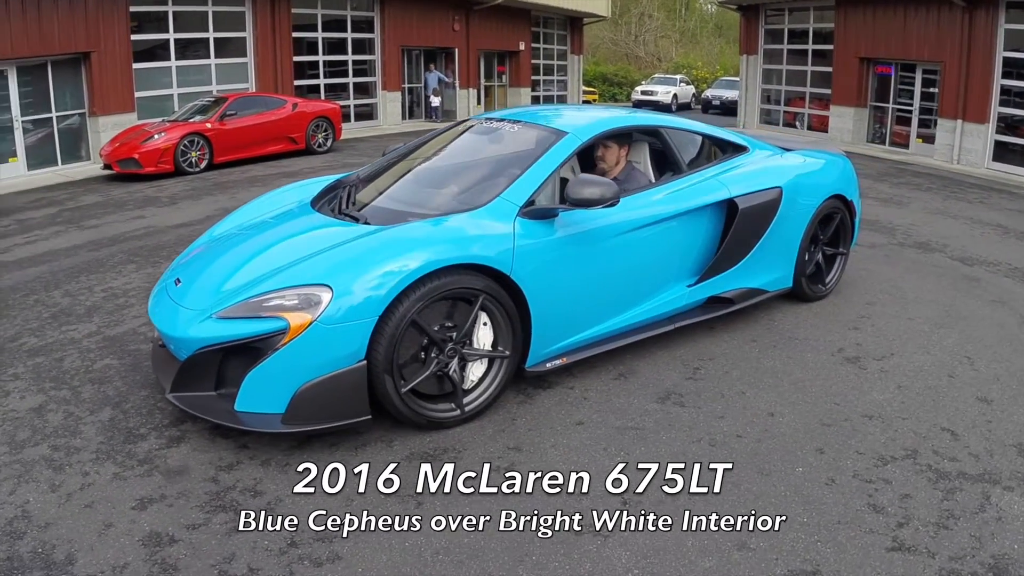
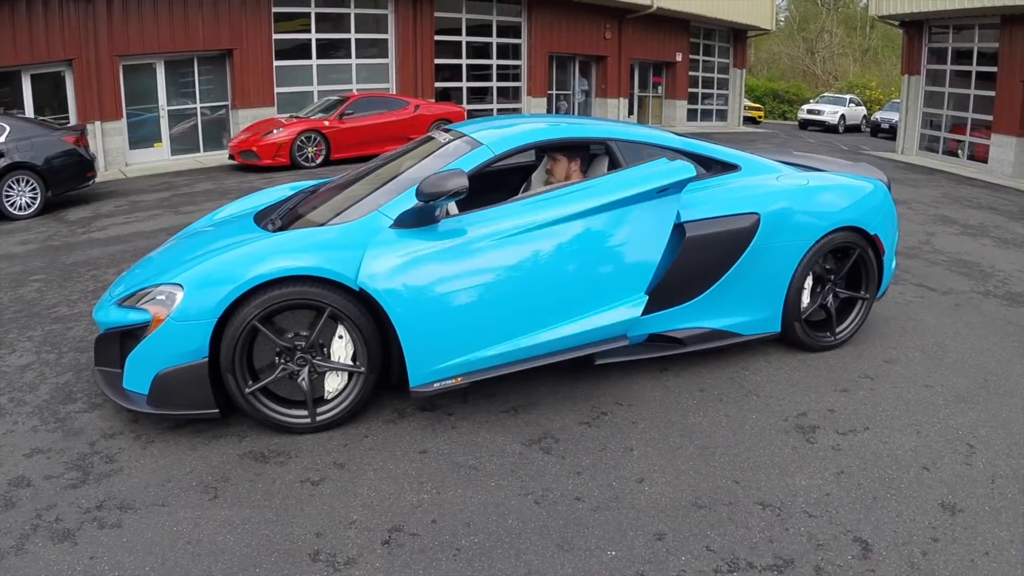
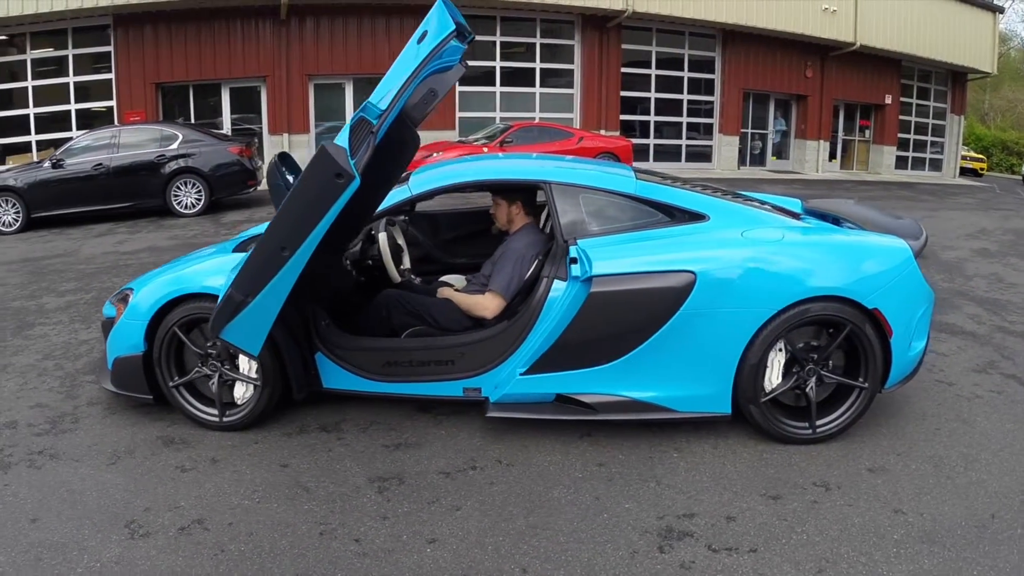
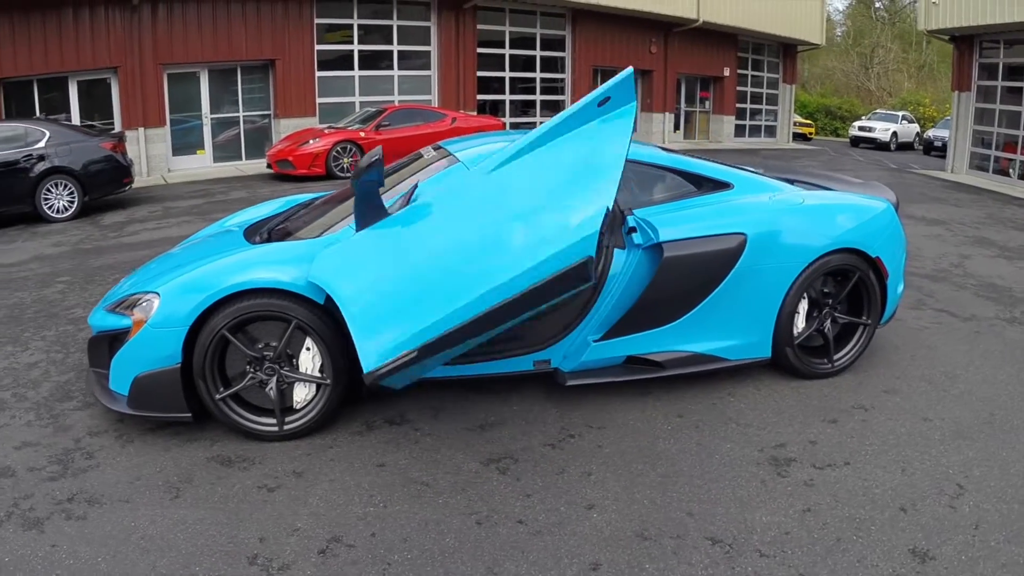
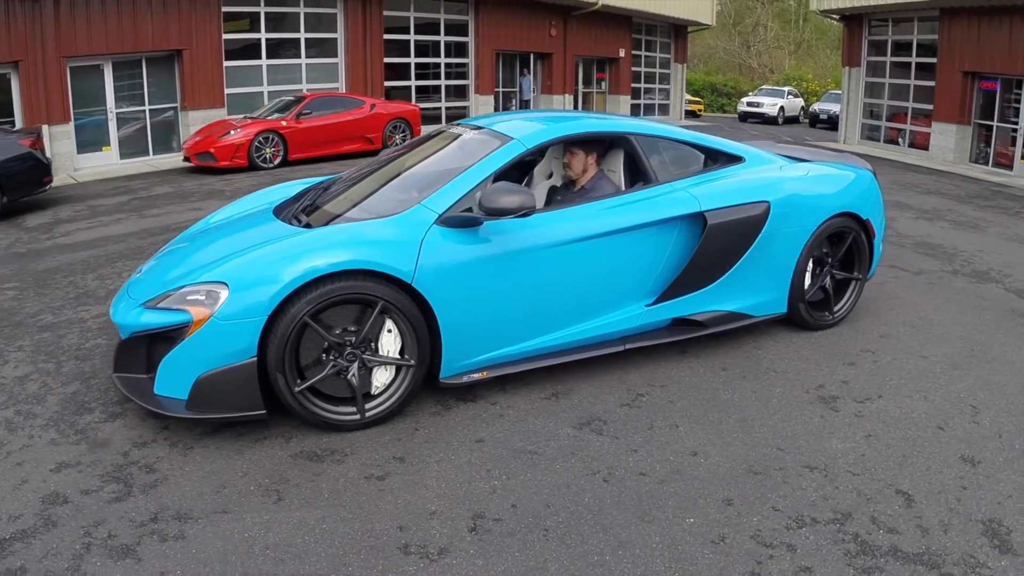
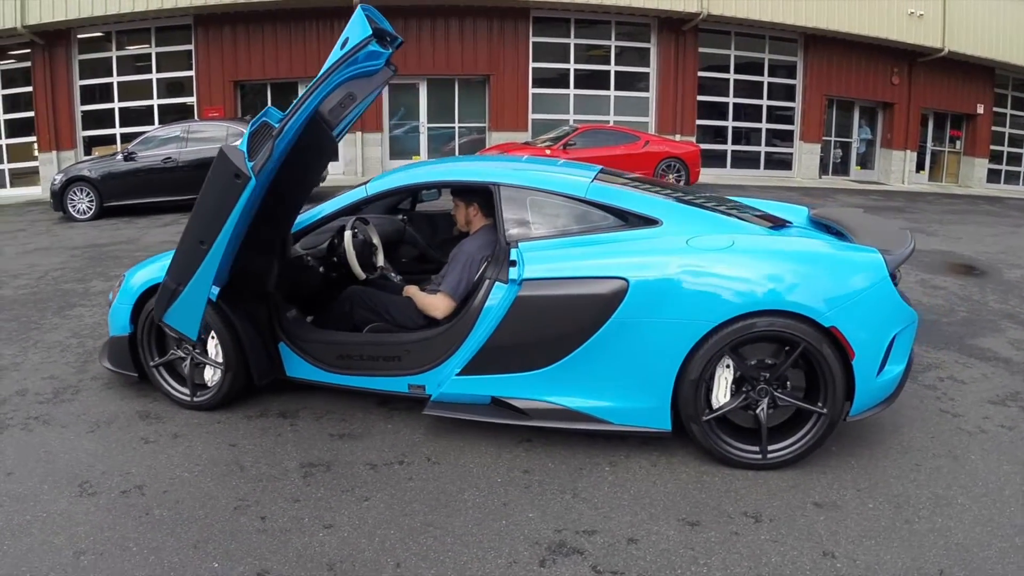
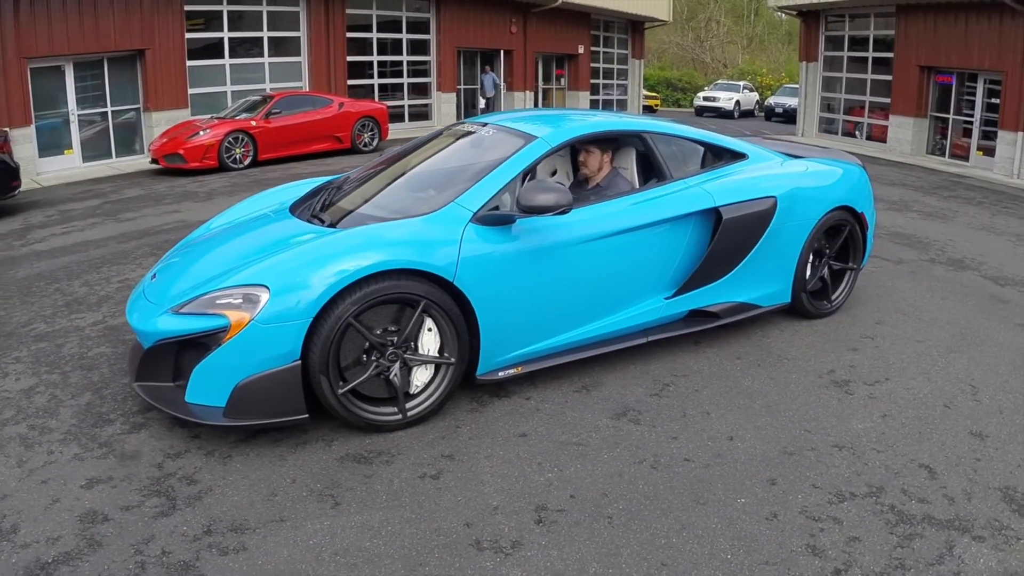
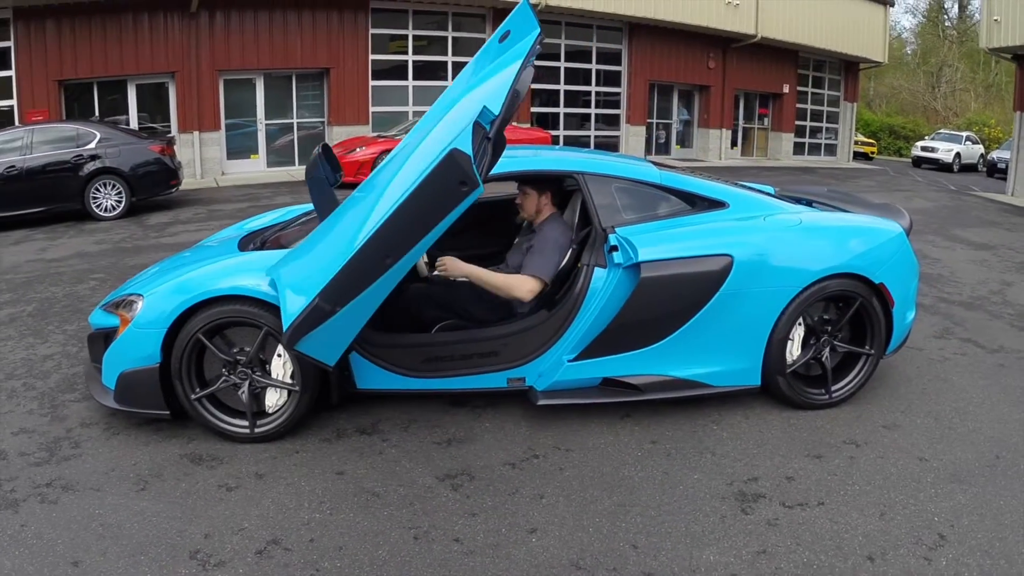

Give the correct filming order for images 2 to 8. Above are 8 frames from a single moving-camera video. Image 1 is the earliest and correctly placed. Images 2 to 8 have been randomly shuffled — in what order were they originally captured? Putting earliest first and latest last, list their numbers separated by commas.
7, 5, 2, 4, 8, 3, 6
